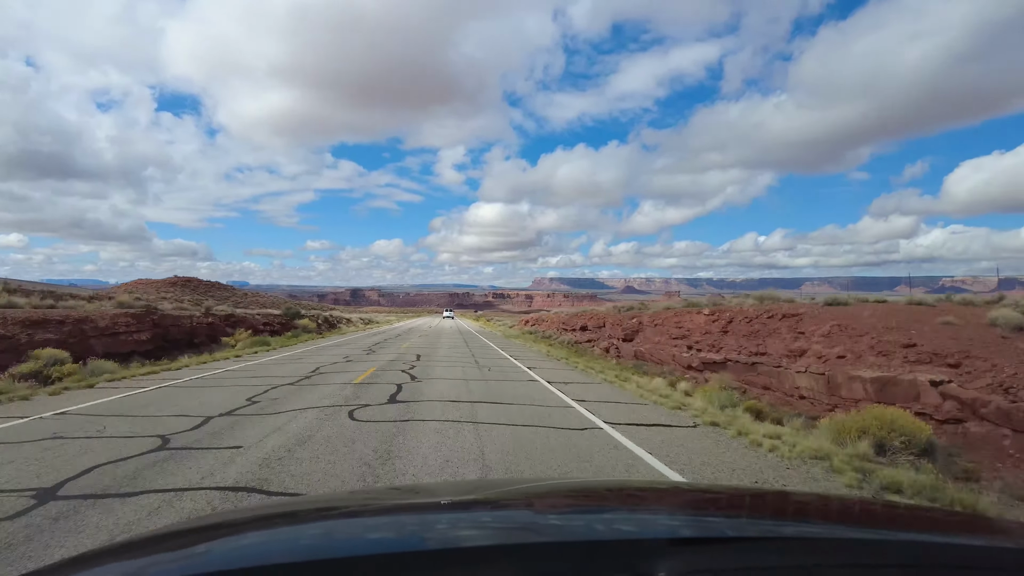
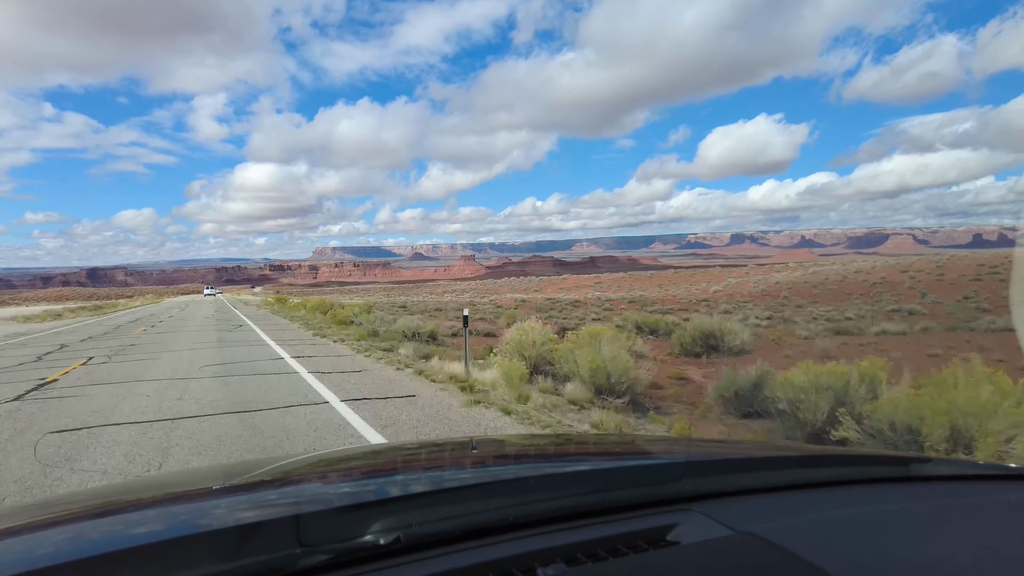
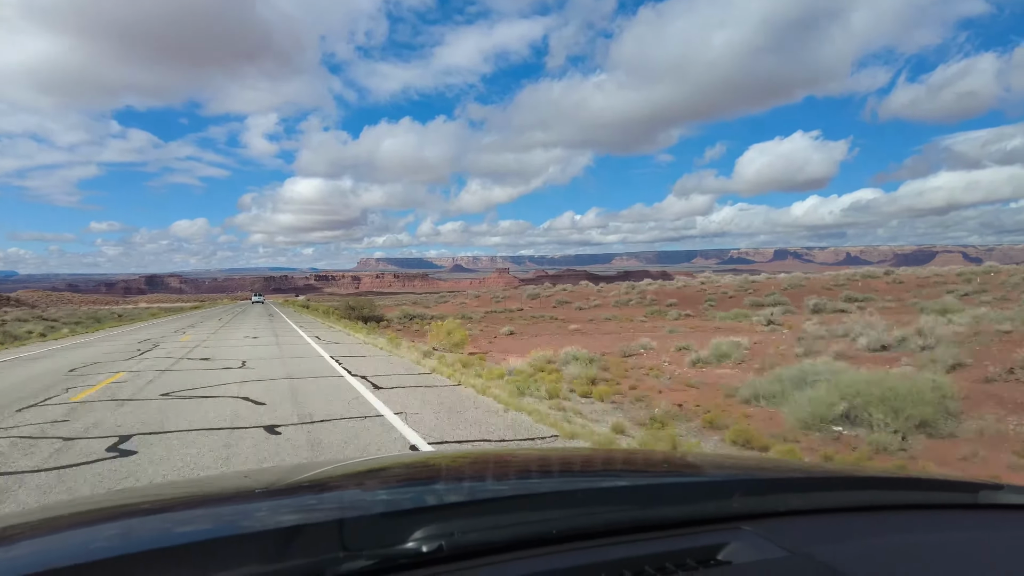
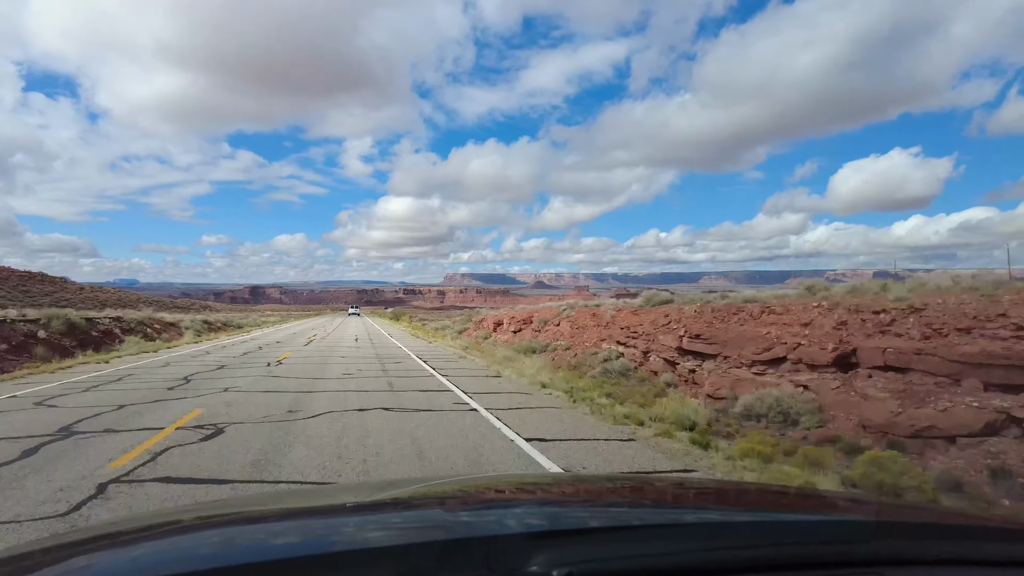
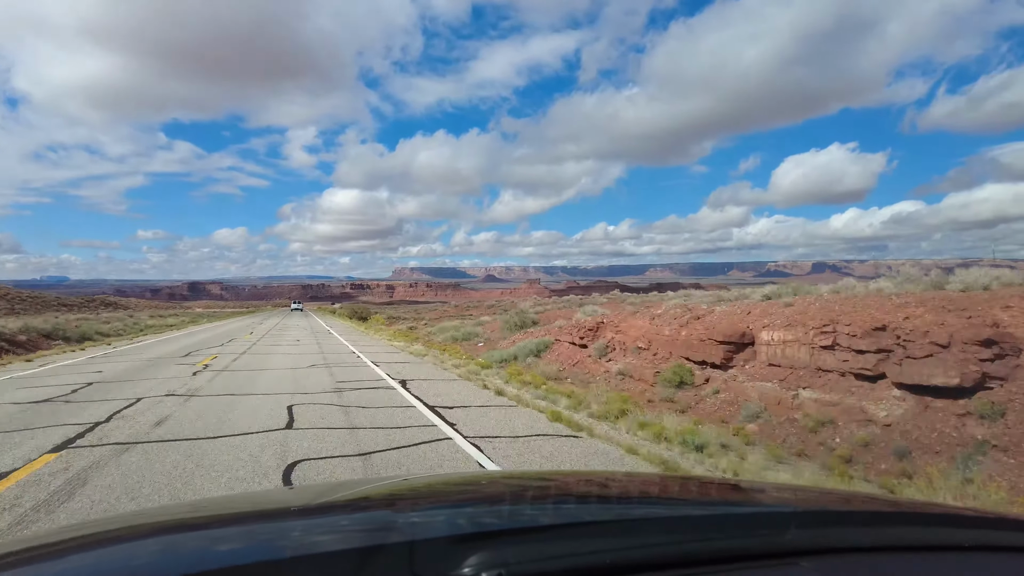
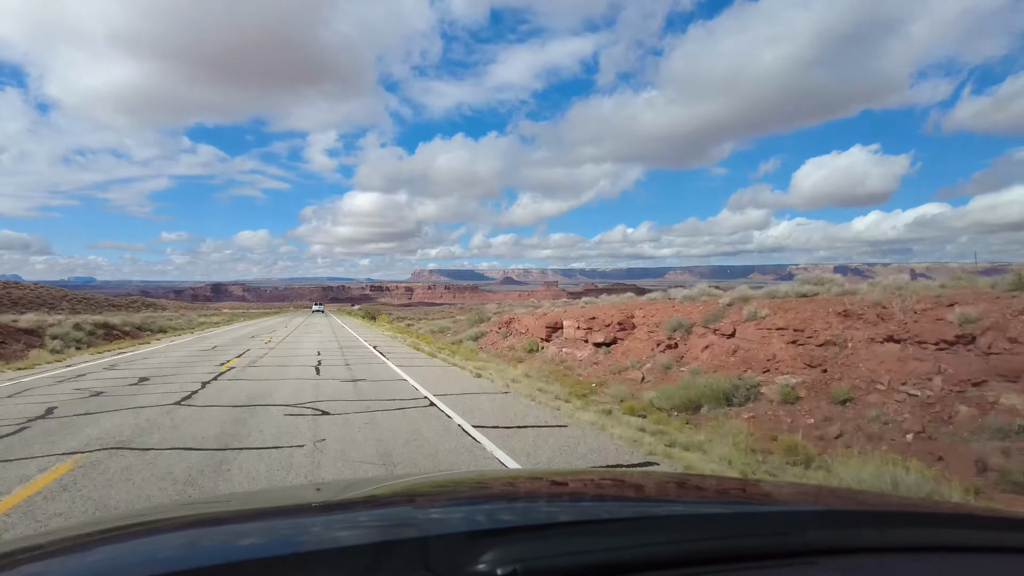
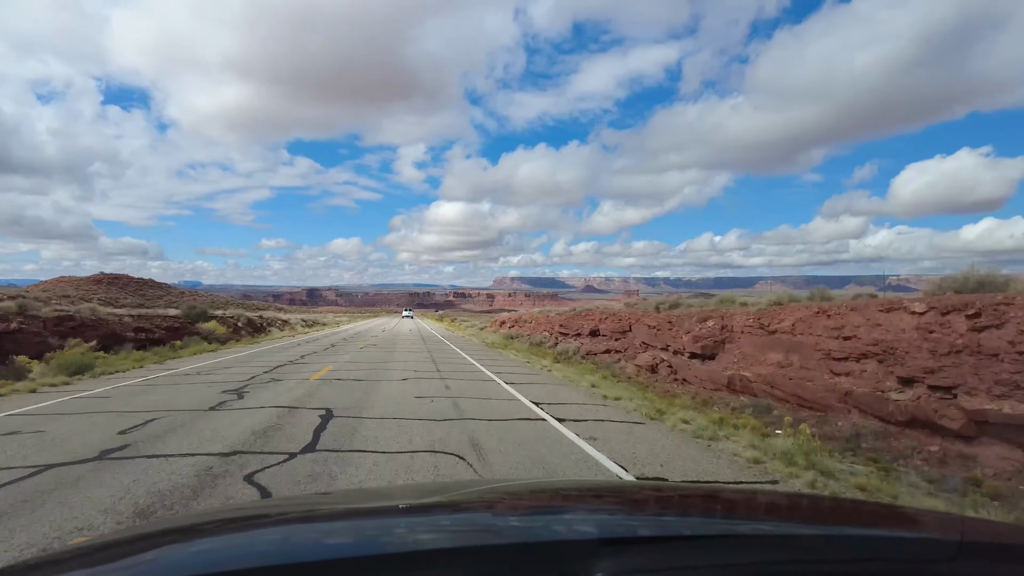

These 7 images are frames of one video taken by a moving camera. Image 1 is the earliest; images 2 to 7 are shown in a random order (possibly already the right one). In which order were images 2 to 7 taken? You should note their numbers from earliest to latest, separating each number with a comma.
7, 4, 6, 5, 3, 2
